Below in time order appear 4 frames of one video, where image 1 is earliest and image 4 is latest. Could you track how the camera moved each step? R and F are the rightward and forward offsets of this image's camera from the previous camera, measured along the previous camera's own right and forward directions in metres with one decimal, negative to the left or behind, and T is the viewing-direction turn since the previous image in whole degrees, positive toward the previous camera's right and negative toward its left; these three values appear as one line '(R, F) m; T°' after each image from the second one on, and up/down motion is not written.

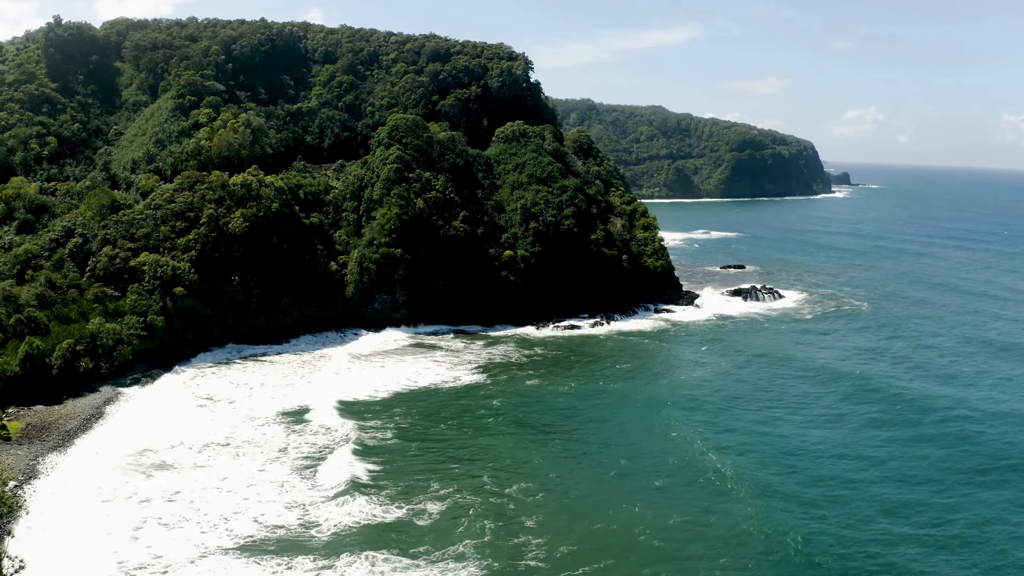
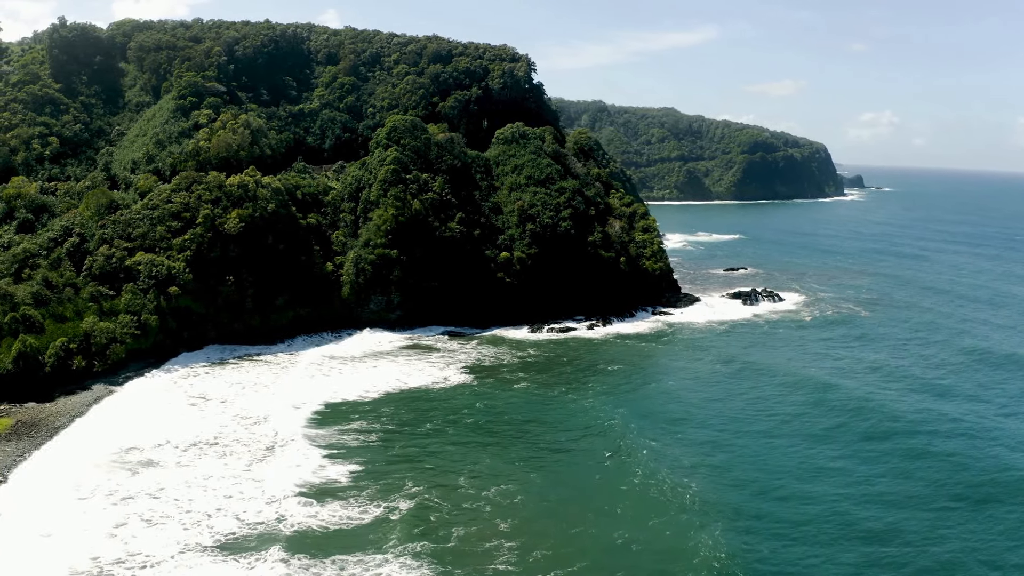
(+1.1, -0.2) m; -1°
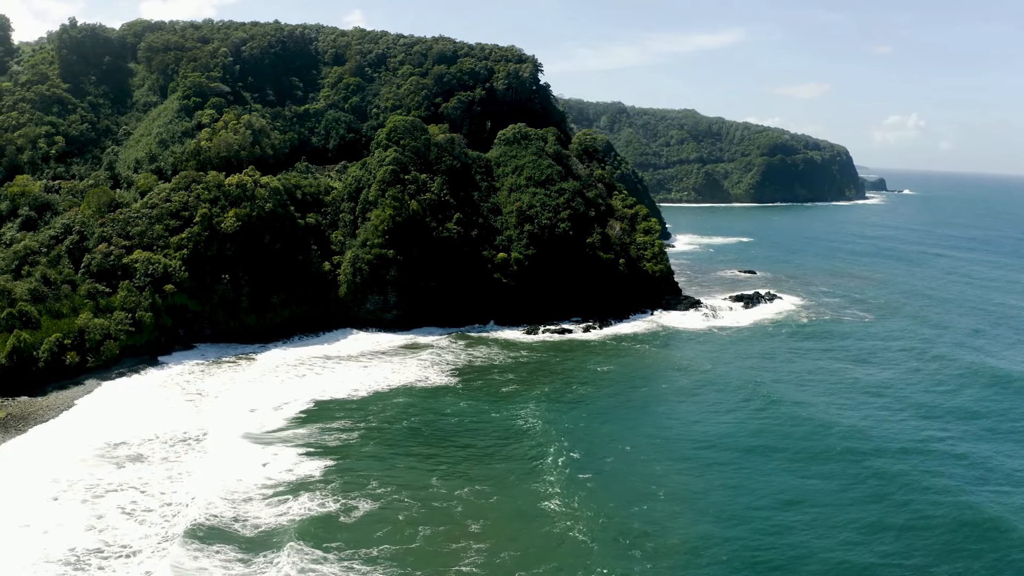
(+1.6, -0.2) m; -1°
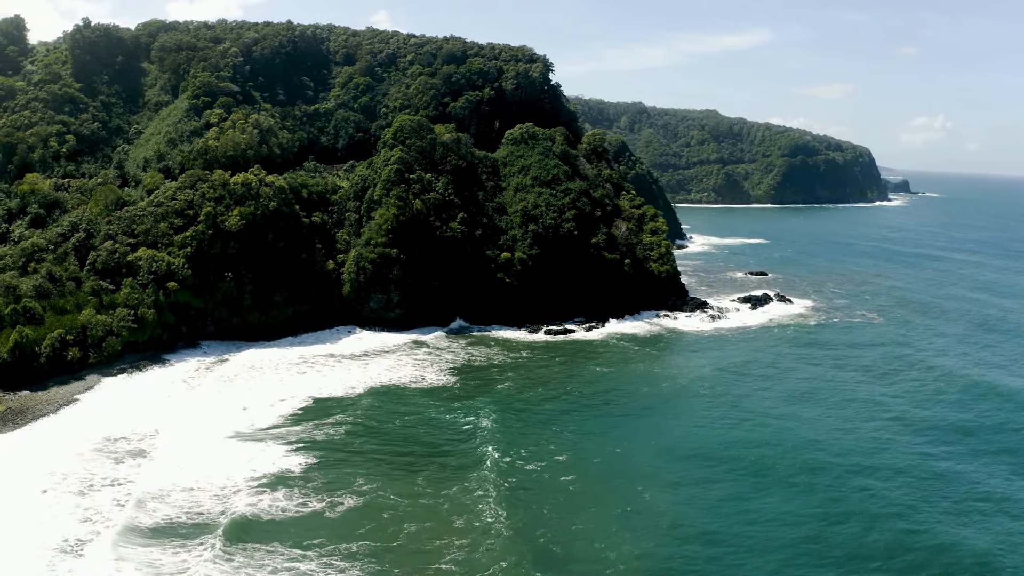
(+1.1, +0.1) m; -1°
